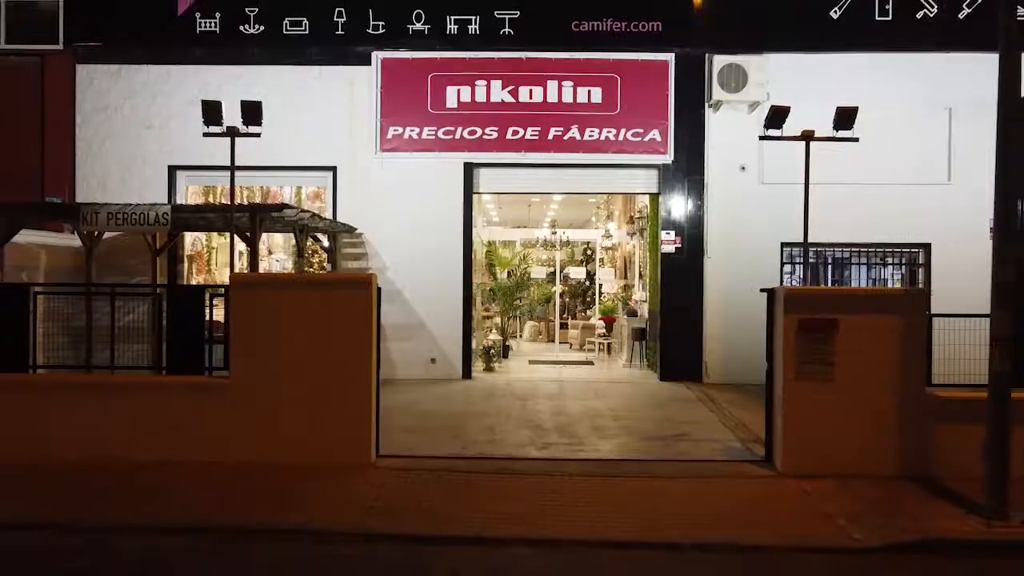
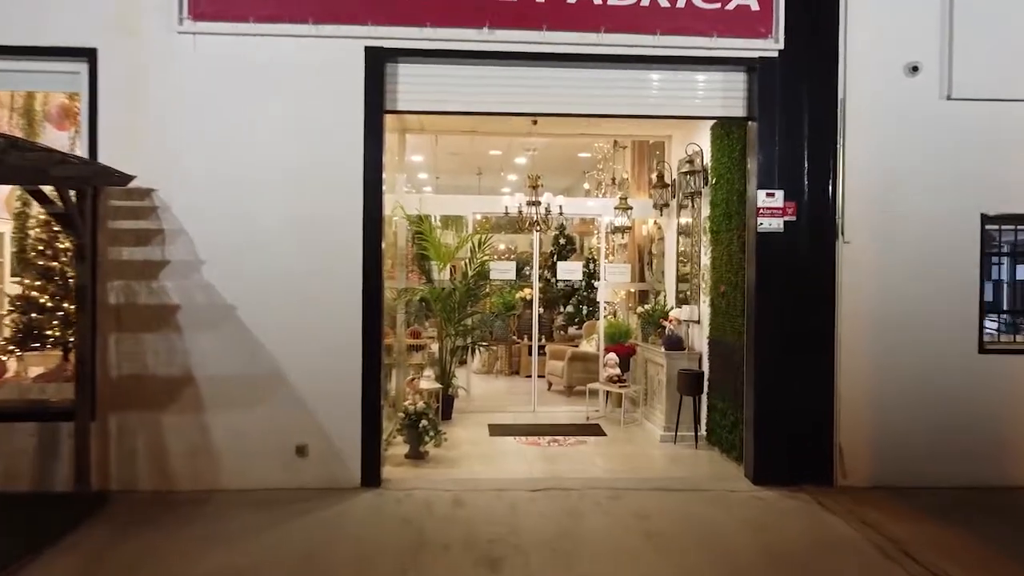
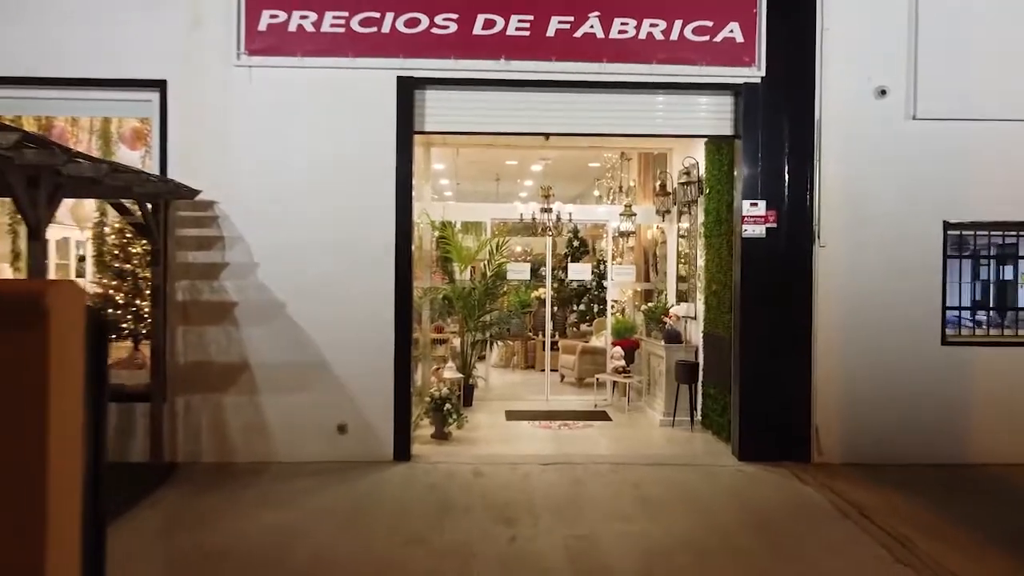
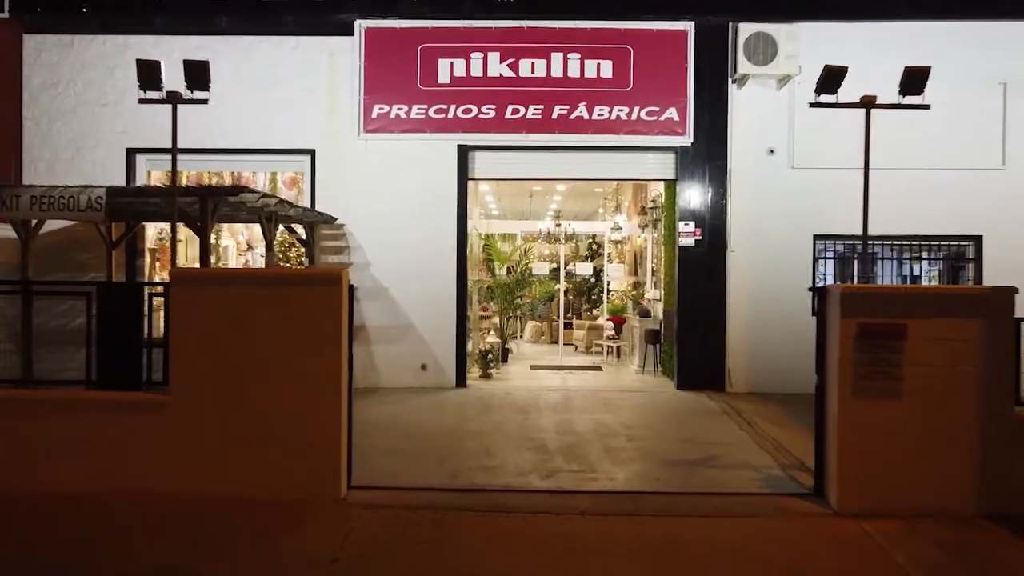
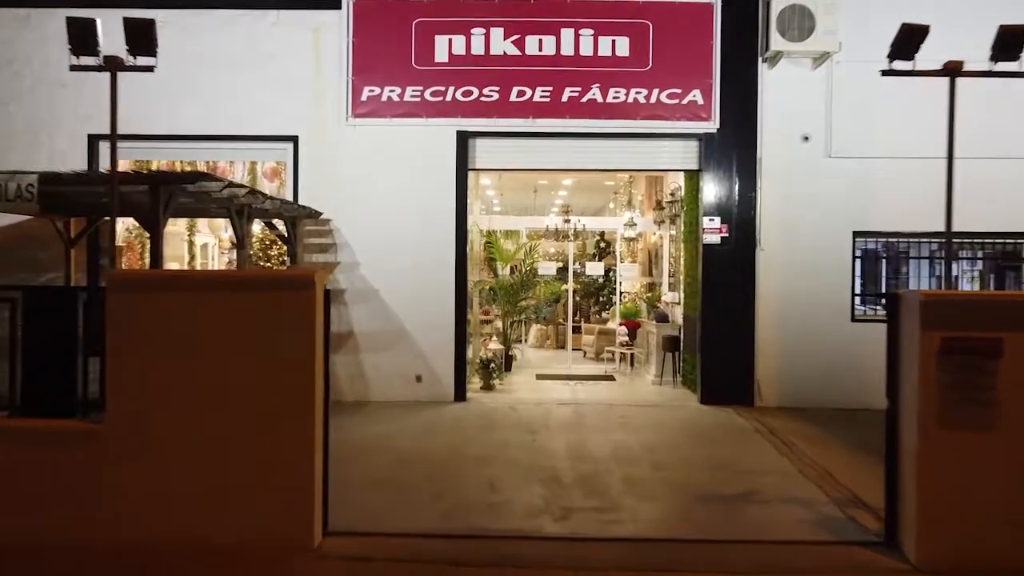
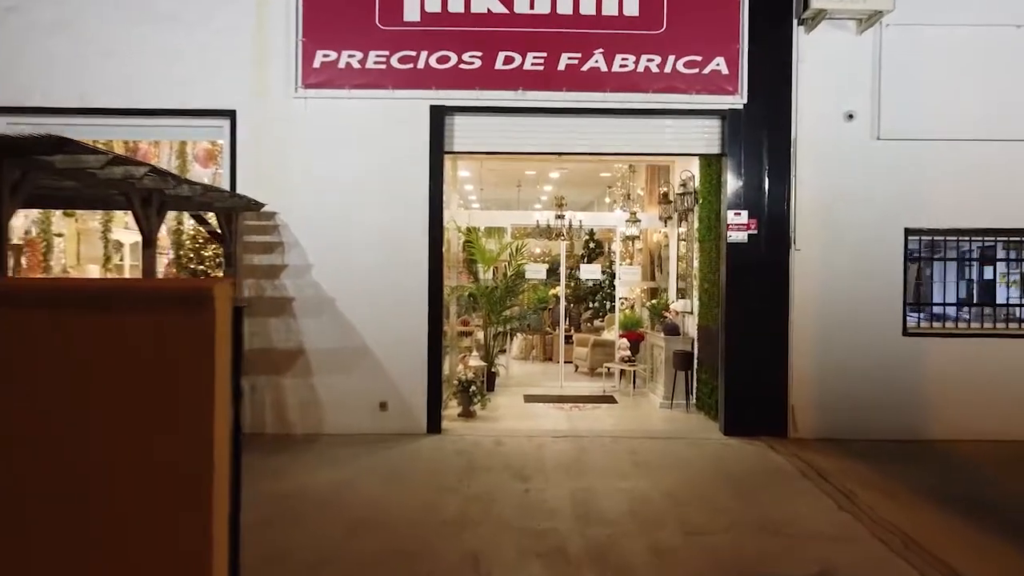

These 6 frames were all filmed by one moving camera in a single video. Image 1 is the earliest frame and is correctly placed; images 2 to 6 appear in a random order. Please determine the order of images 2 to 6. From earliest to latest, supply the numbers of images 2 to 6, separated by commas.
4, 5, 6, 3, 2
